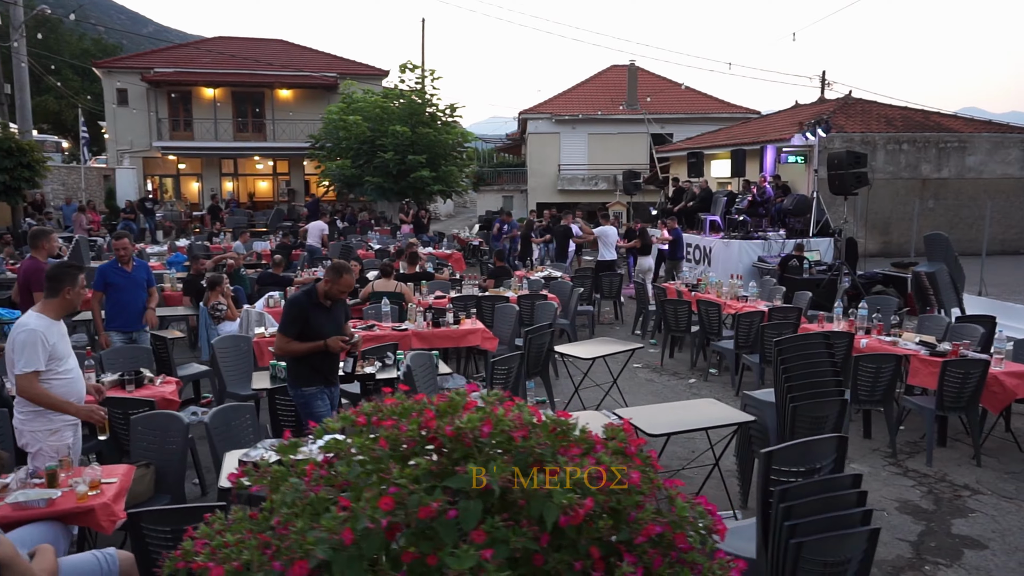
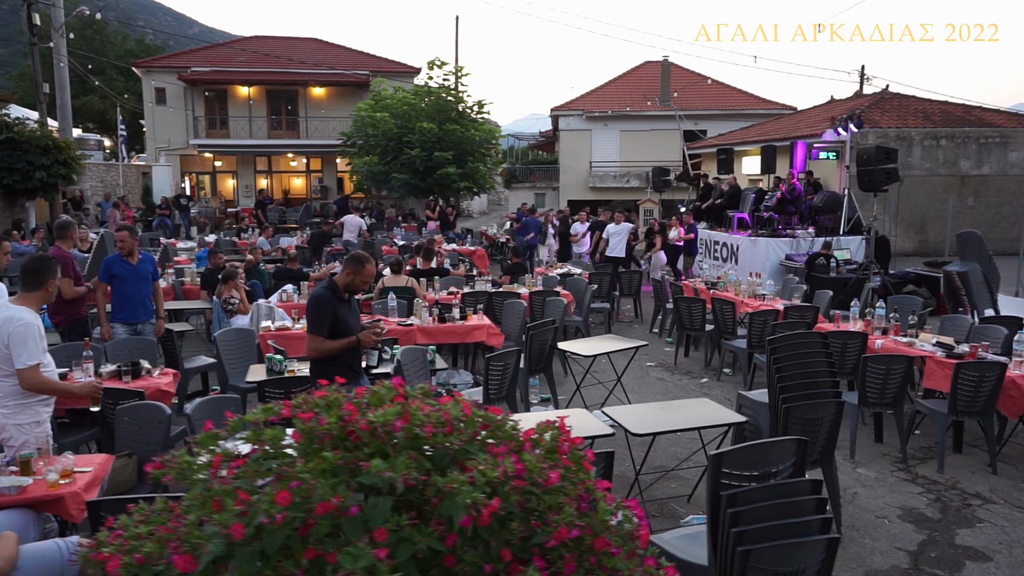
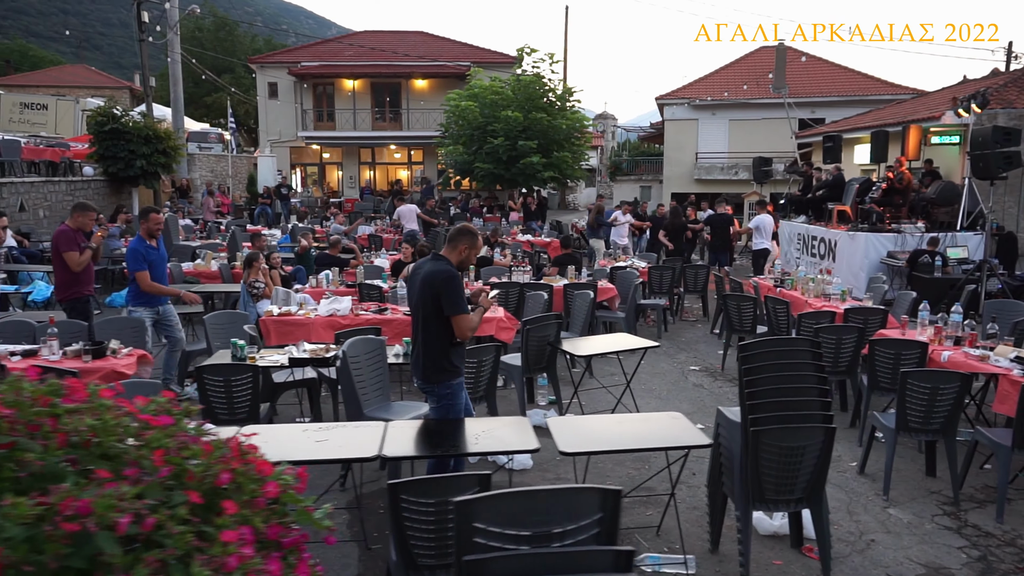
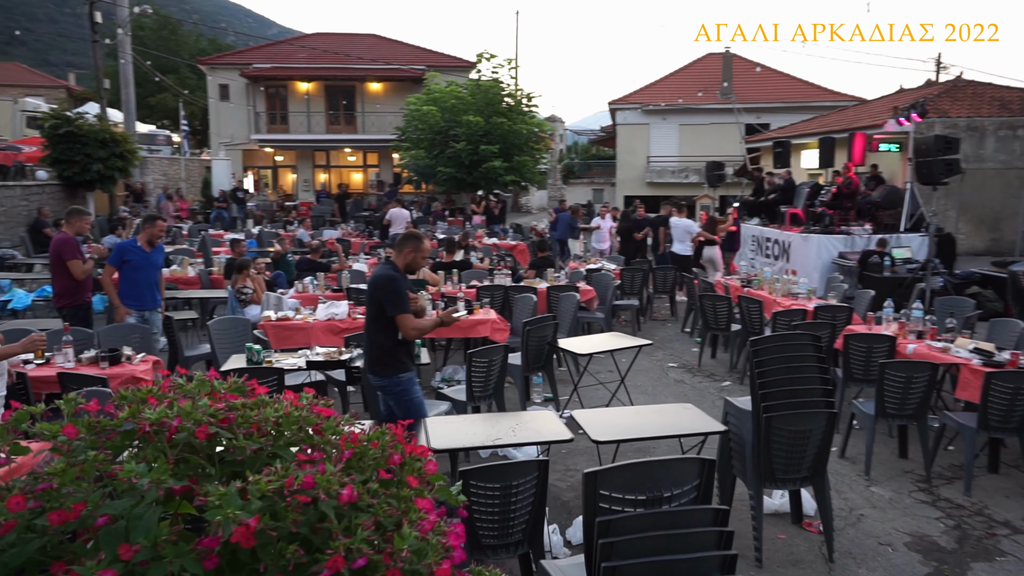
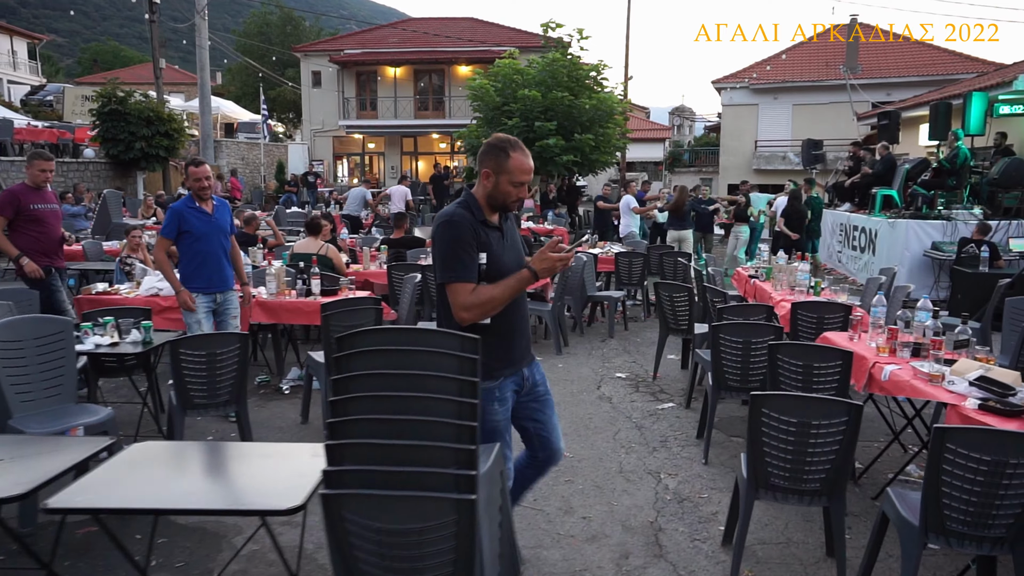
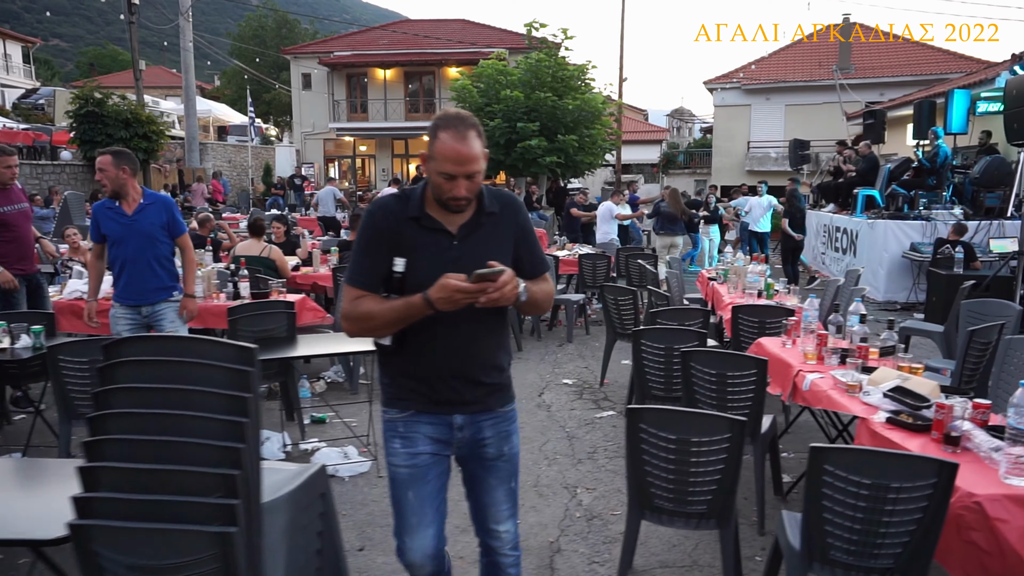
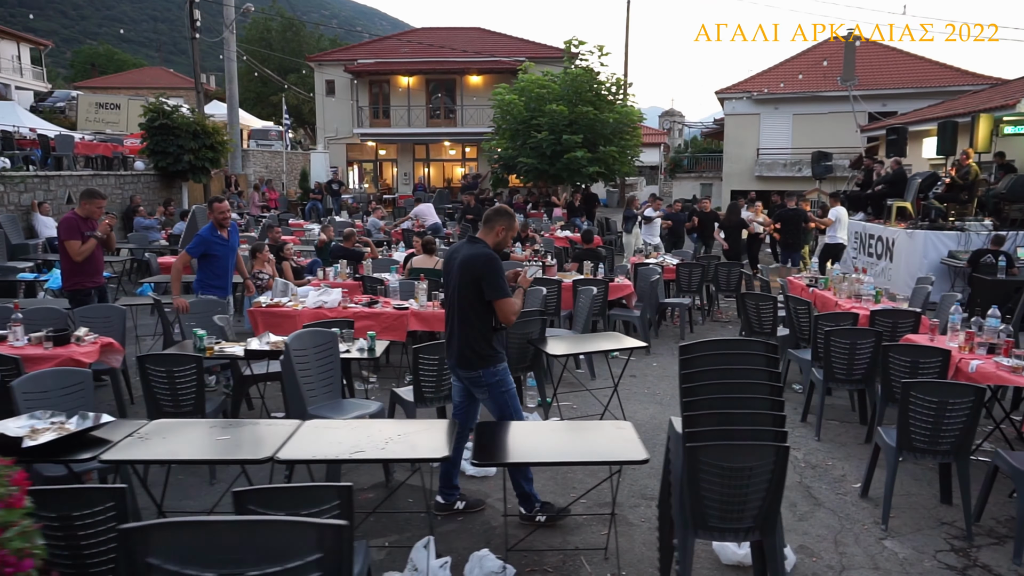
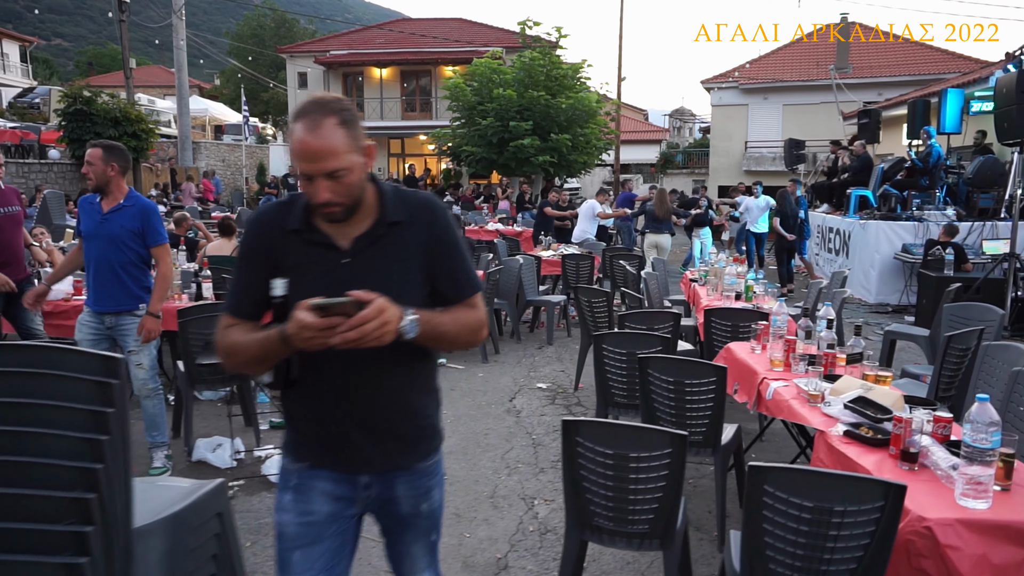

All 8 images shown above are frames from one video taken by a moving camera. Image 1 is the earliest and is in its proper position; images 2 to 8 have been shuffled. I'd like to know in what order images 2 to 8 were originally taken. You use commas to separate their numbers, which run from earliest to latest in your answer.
2, 4, 3, 7, 5, 6, 8
